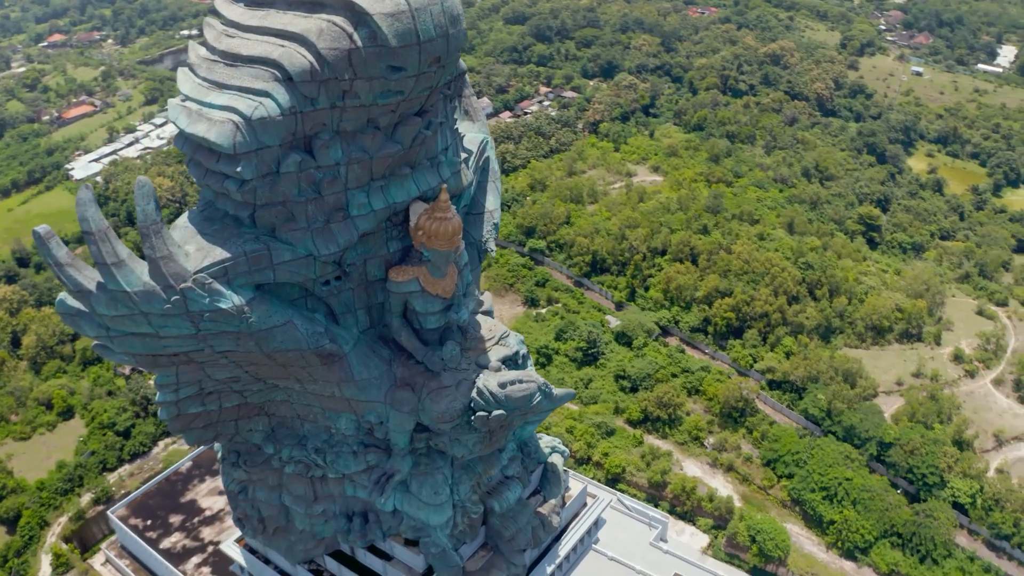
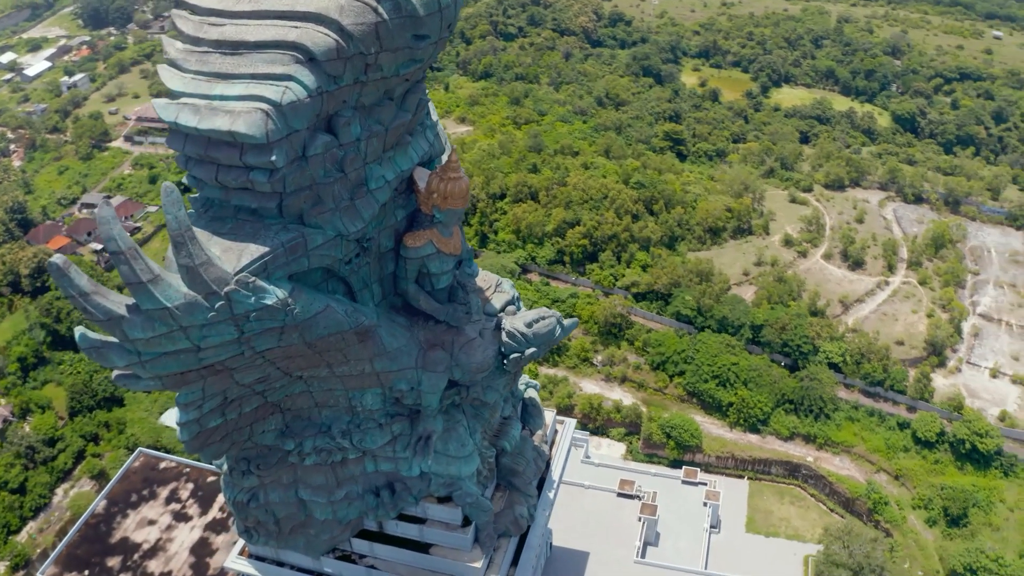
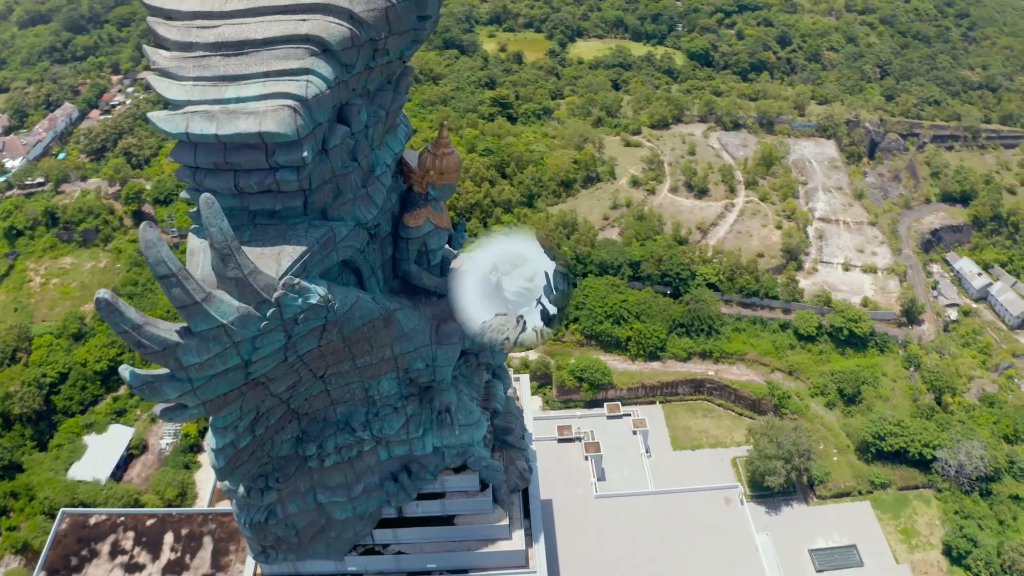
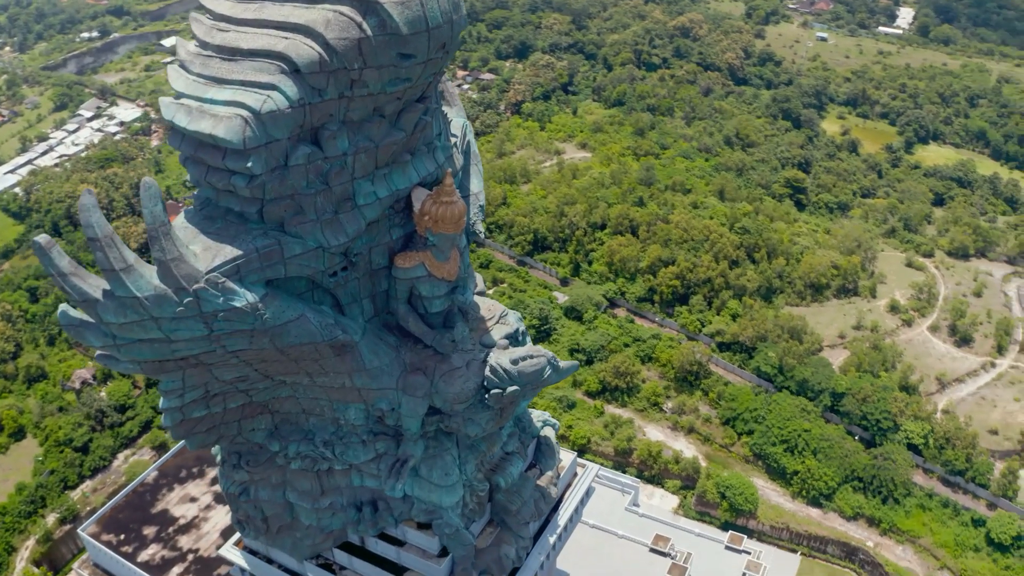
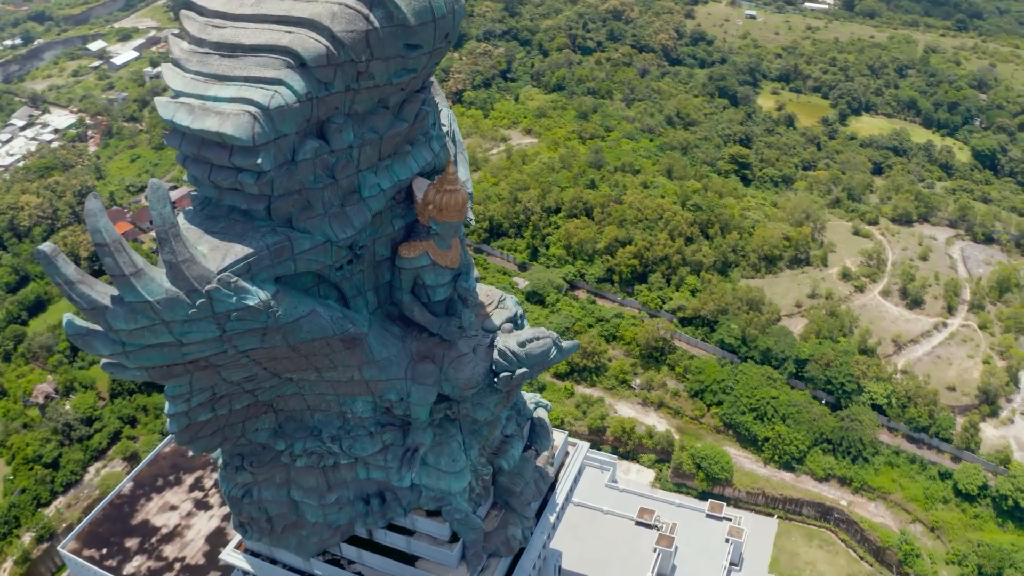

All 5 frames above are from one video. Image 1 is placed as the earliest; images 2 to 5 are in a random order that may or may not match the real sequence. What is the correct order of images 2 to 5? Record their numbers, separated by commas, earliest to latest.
4, 5, 2, 3
